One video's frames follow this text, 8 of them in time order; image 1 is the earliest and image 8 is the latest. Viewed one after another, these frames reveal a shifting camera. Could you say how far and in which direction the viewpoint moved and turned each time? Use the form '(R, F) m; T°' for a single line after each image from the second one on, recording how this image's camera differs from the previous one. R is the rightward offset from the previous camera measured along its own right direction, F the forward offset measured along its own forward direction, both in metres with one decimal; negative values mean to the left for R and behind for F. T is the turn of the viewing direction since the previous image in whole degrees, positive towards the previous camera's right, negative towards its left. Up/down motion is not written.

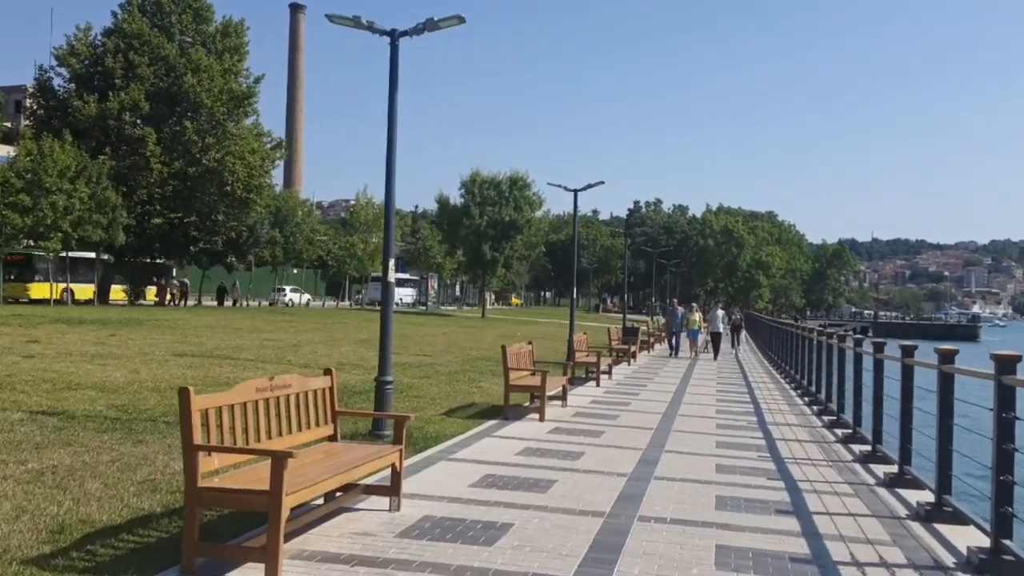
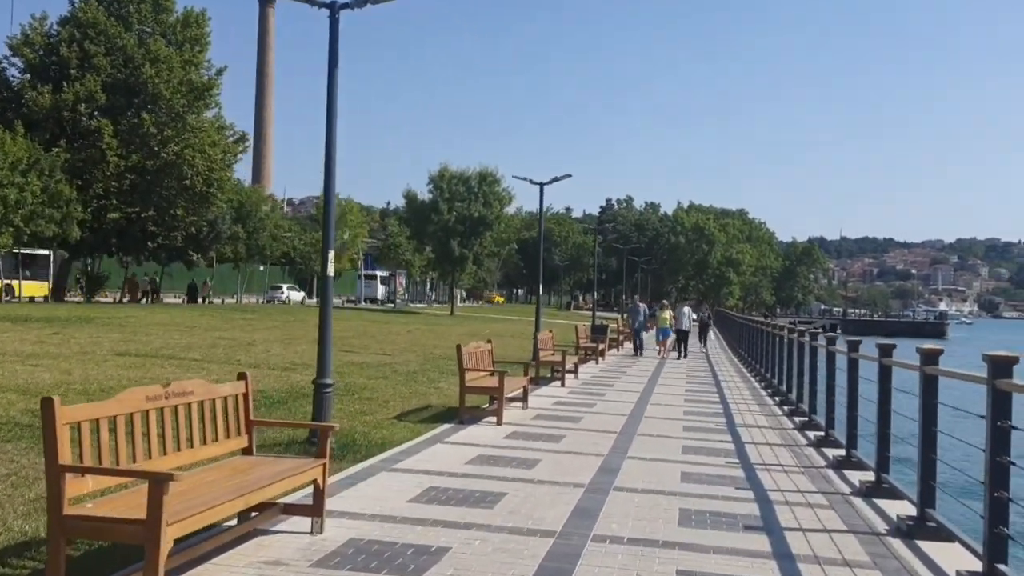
(+0.2, +0.8) m; +2°
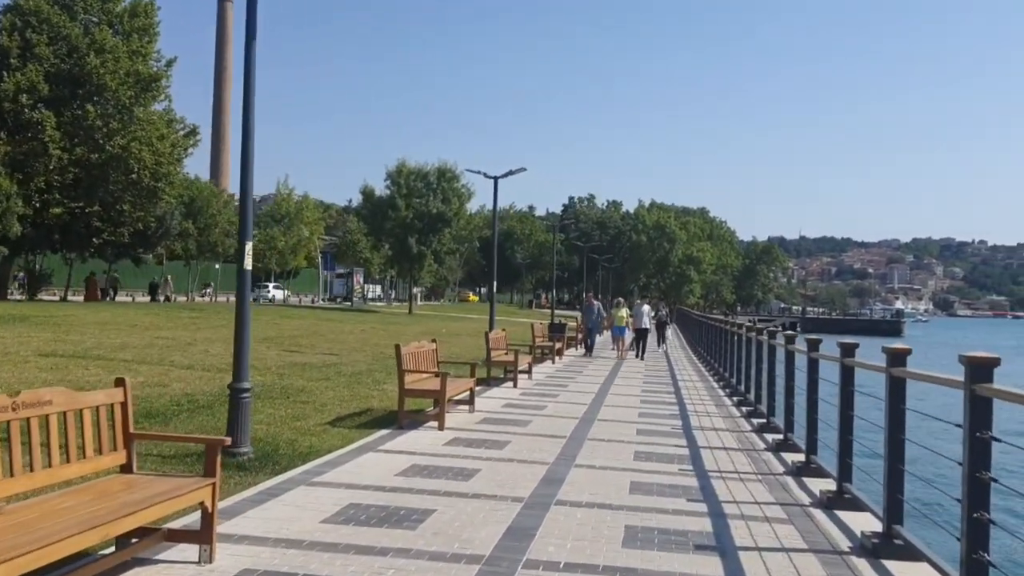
(+0.3, +0.8) m; +2°
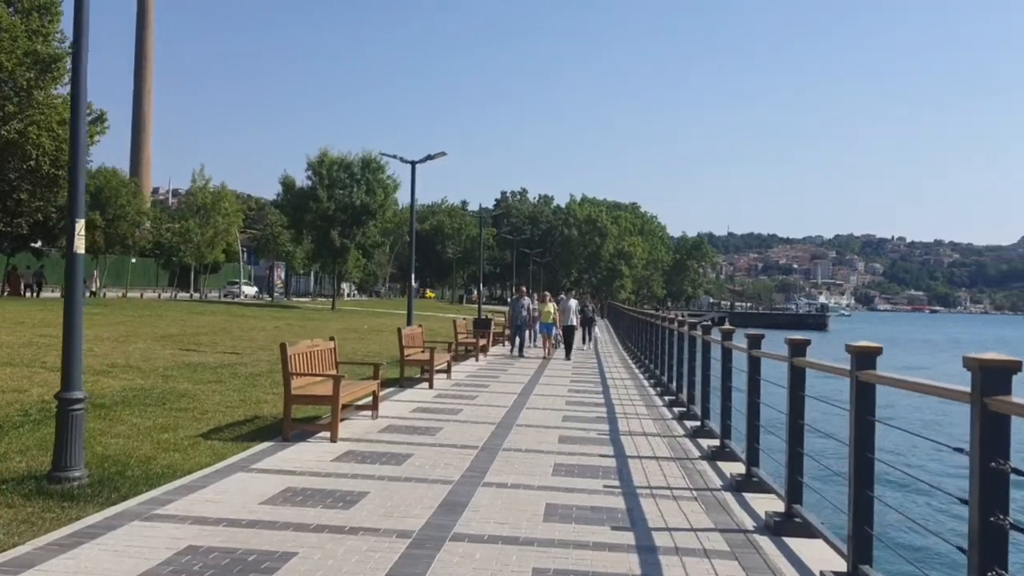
(+0.3, +1.5) m; +4°
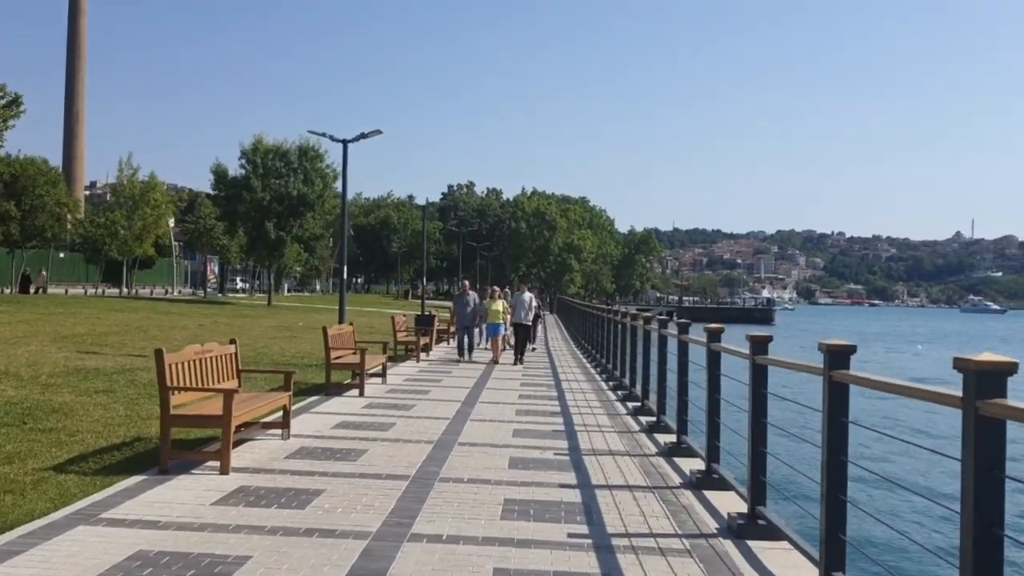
(+0.1, +2.1) m; +3°
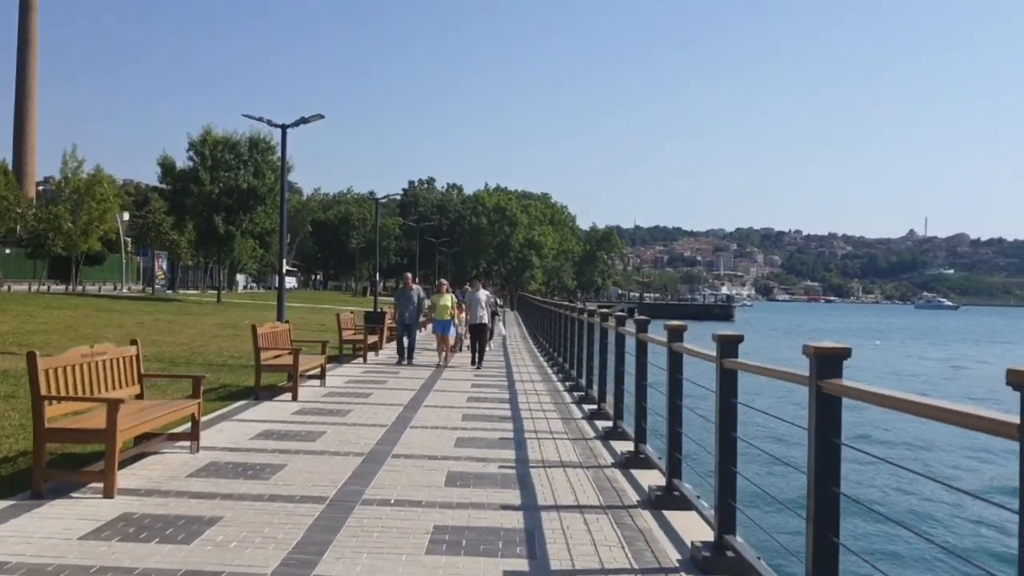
(+0.2, +1.1) m; +2°
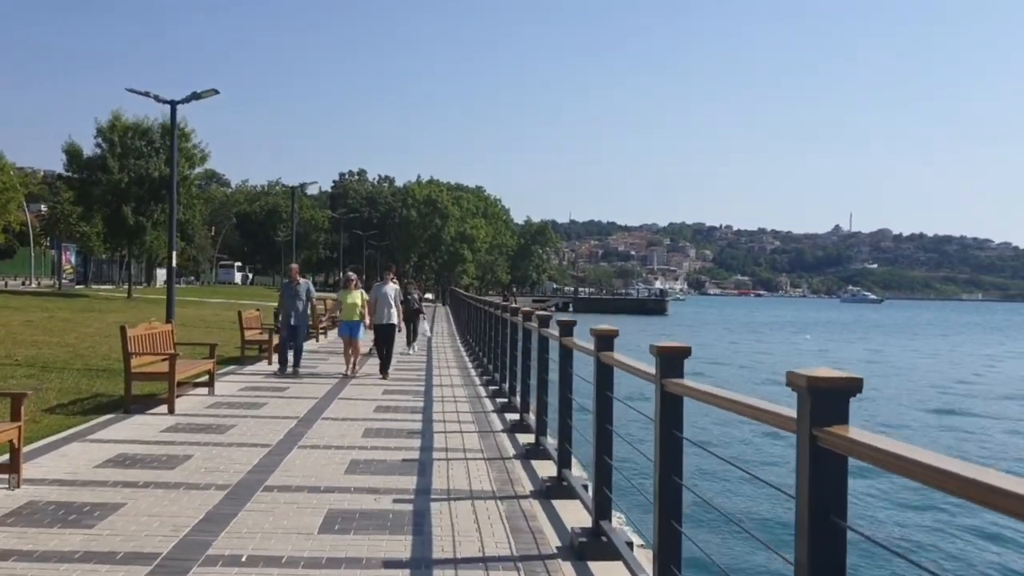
(+0.3, +1.6) m; +4°
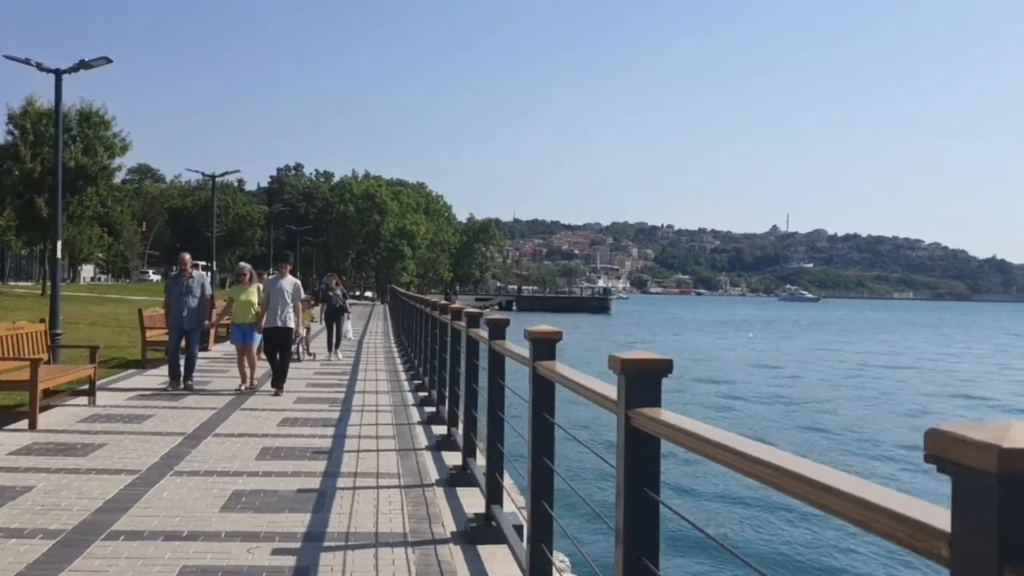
(+0.2, +1.6) m; +3°
